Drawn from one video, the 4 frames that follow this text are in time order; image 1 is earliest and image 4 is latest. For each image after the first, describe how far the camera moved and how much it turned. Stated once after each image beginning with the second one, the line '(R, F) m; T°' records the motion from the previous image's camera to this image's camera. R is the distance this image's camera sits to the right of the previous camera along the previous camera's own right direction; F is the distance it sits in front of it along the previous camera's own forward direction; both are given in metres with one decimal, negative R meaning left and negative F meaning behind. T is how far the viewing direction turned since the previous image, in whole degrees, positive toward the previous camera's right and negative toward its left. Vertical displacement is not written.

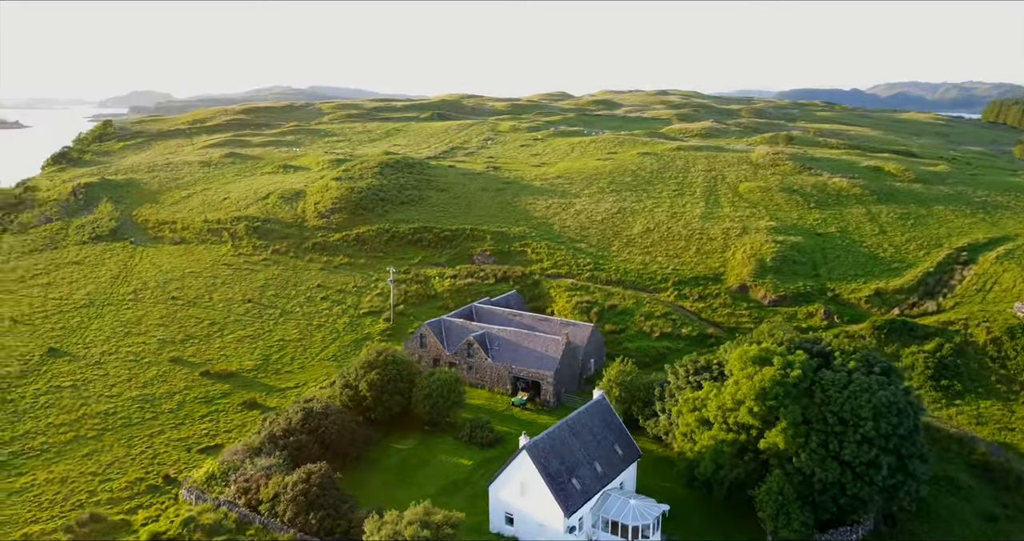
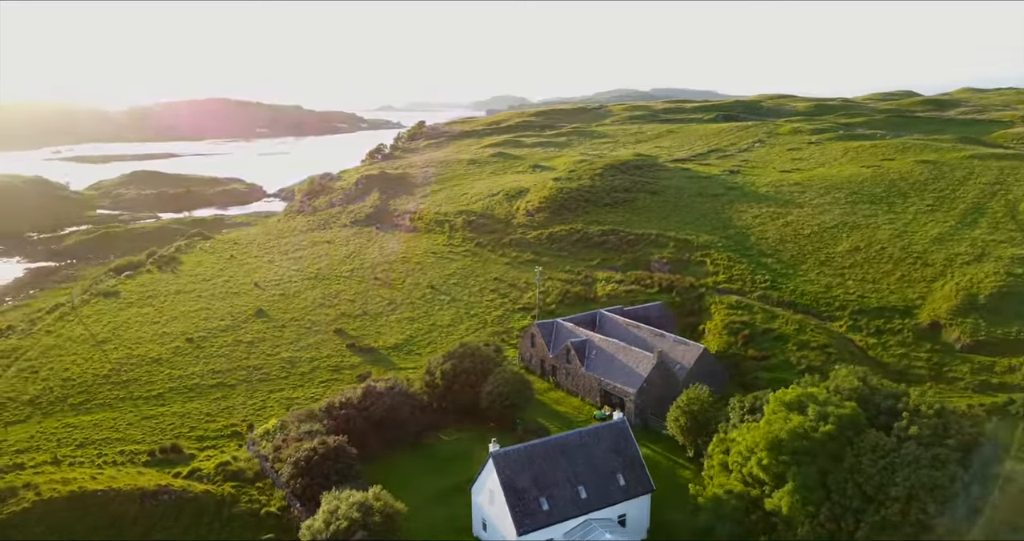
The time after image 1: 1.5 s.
(+13.7, +3.7) m; -24°
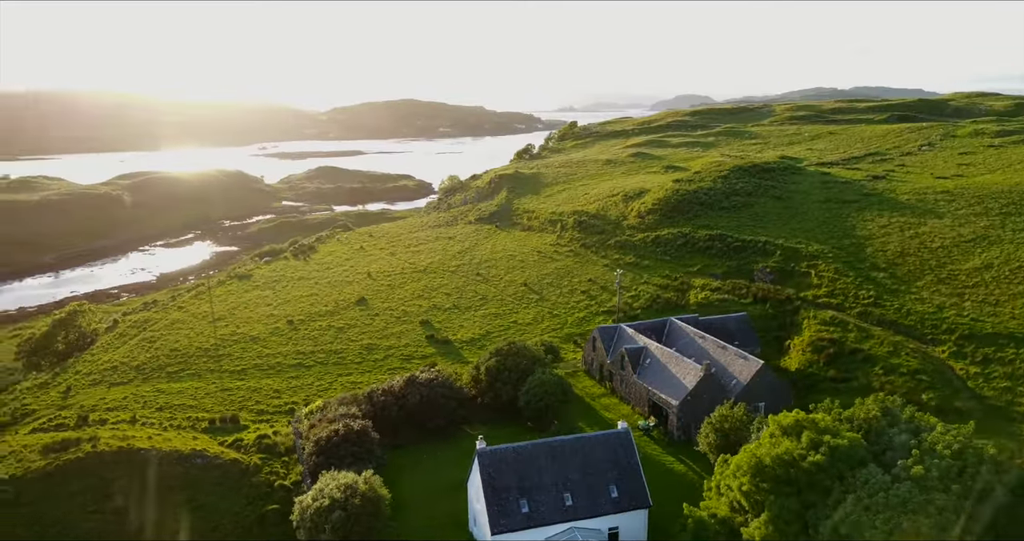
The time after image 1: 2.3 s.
(+7.4, +0.8) m; -13°
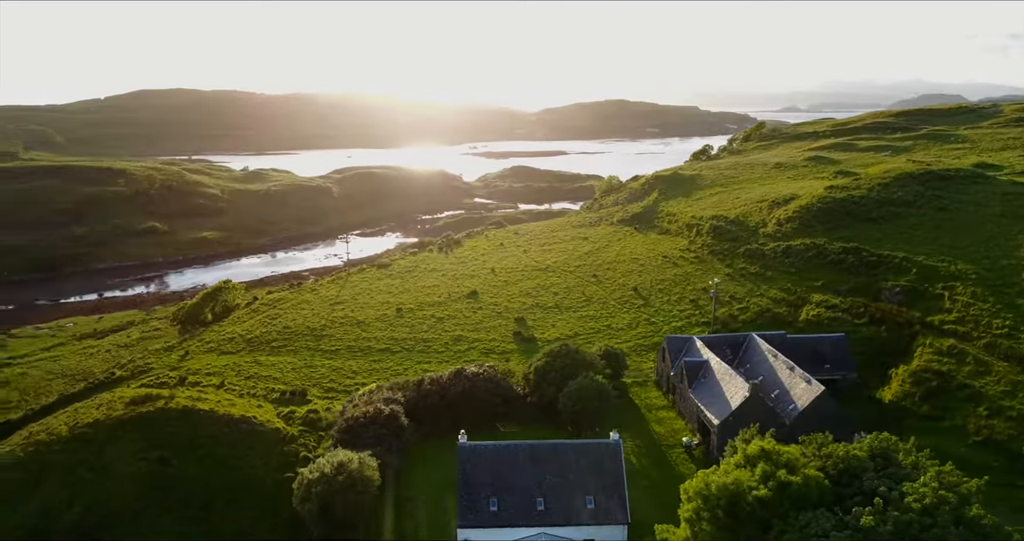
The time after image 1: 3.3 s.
(+9.0, +1.1) m; -15°
